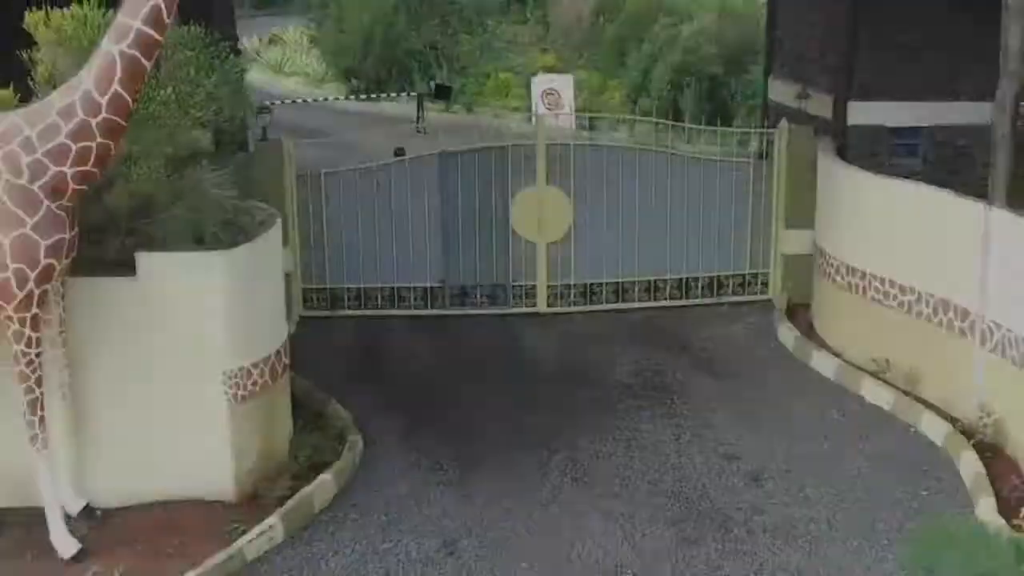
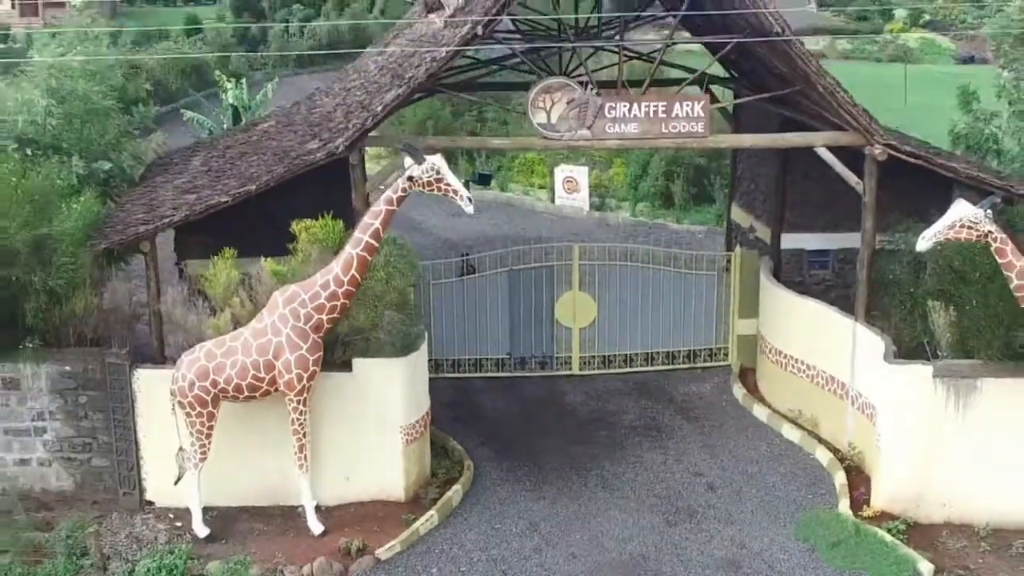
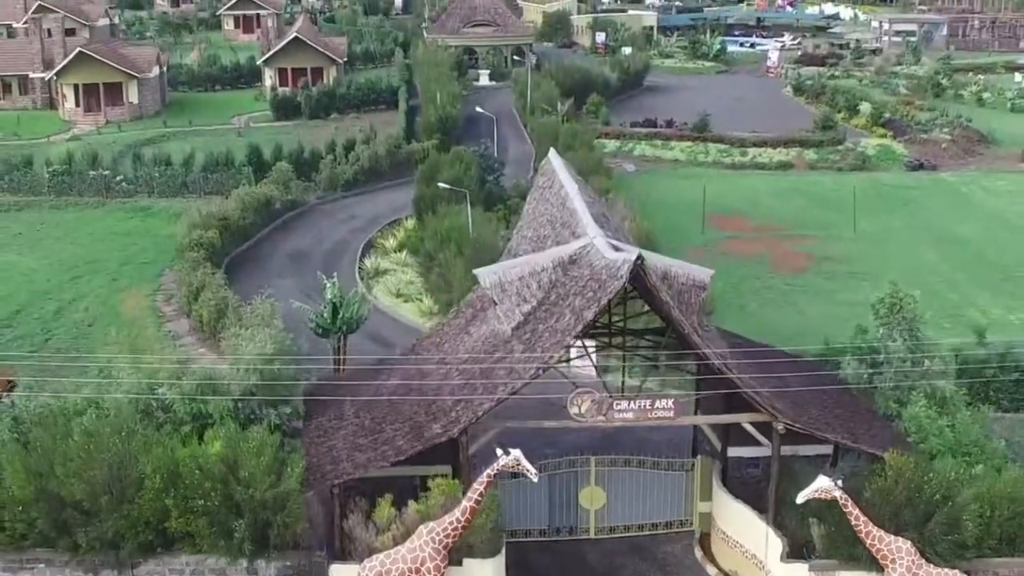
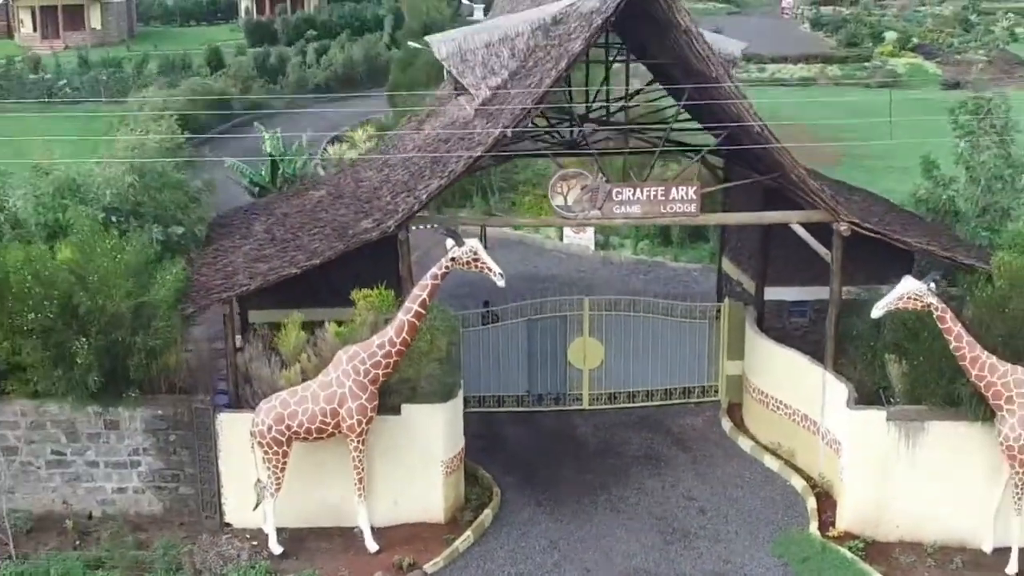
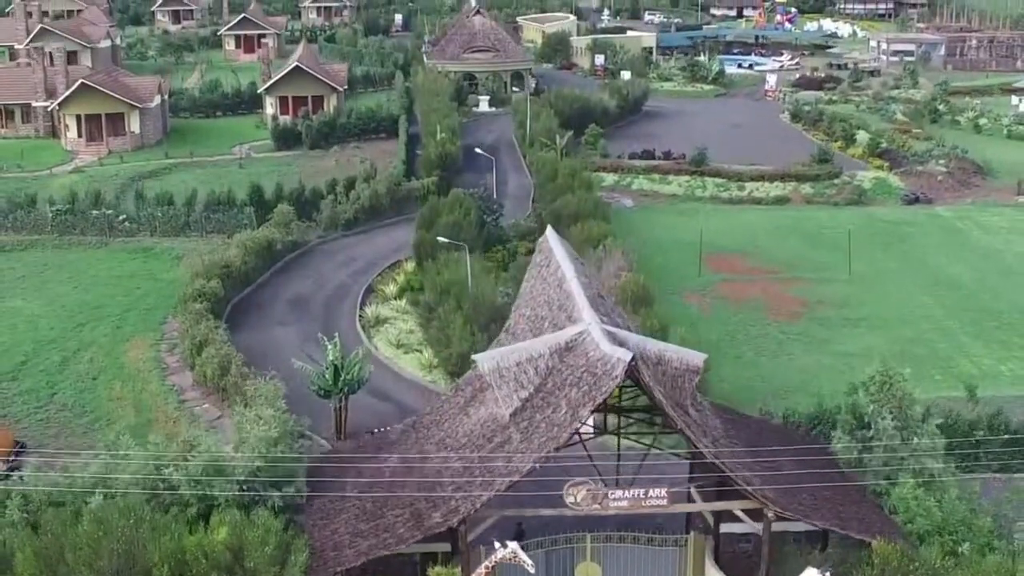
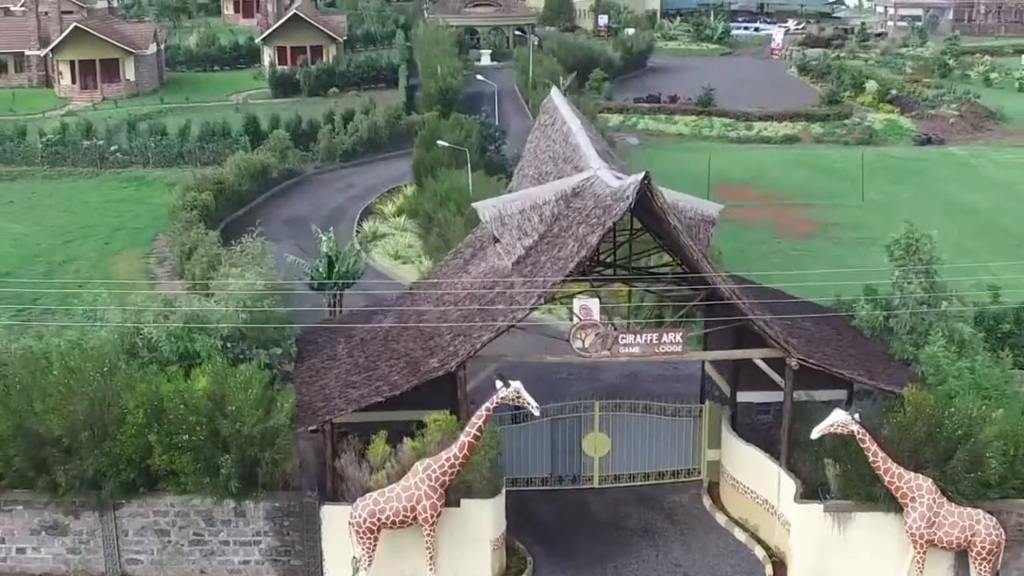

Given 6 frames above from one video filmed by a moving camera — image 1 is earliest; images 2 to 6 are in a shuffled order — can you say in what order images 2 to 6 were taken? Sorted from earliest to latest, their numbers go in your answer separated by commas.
2, 4, 6, 3, 5
